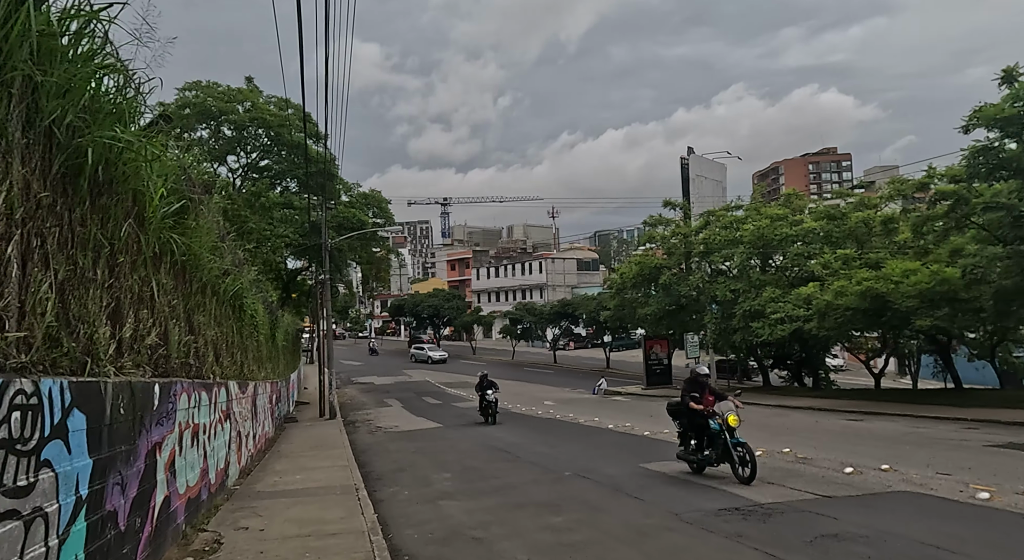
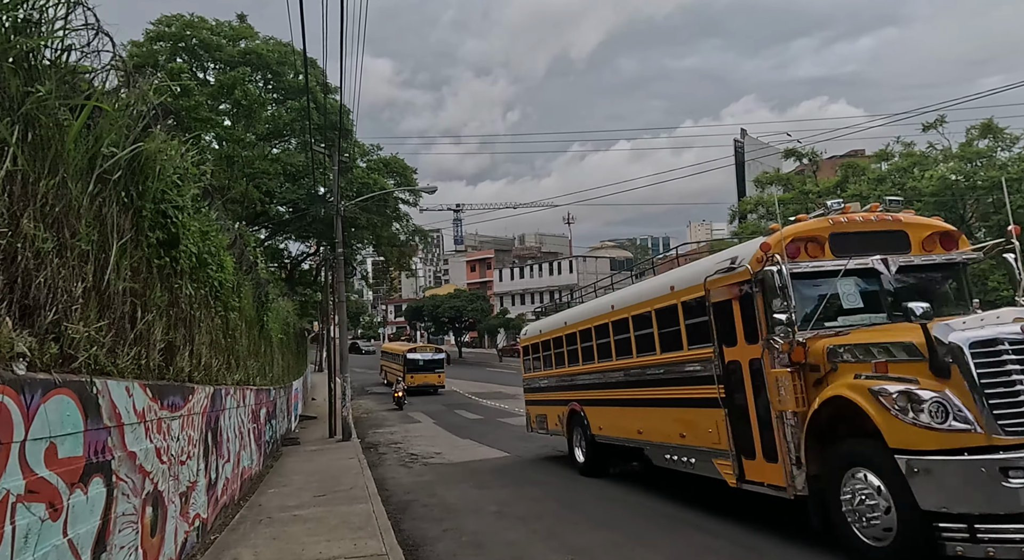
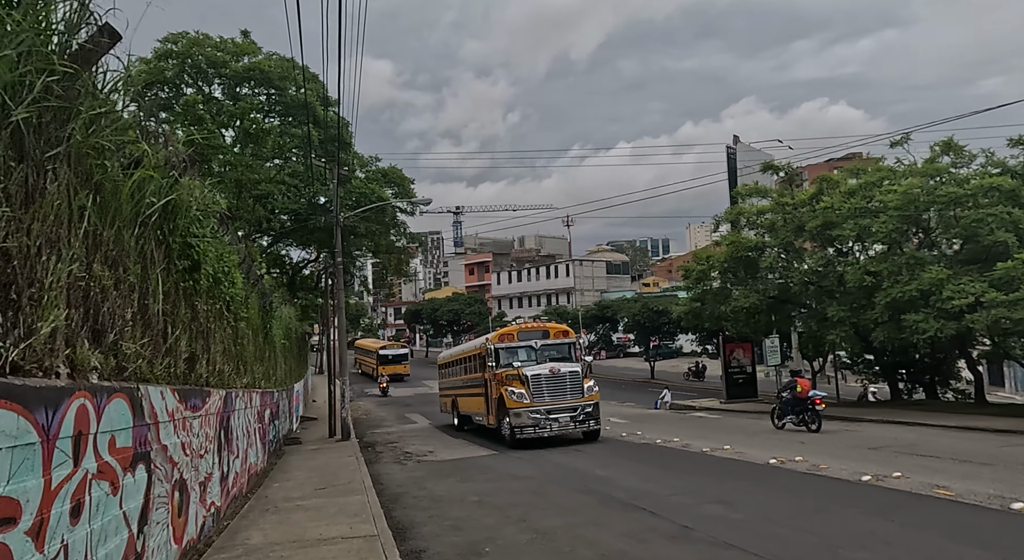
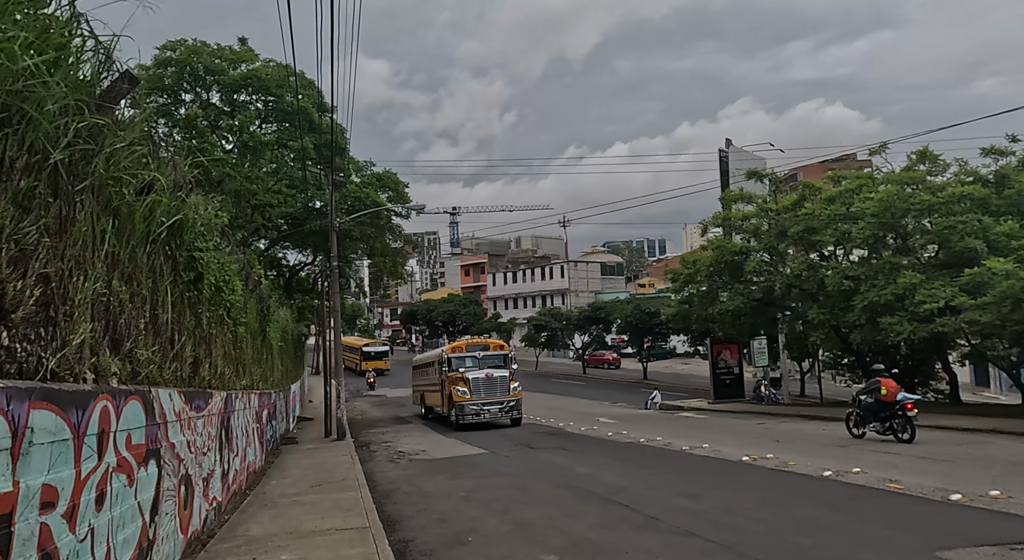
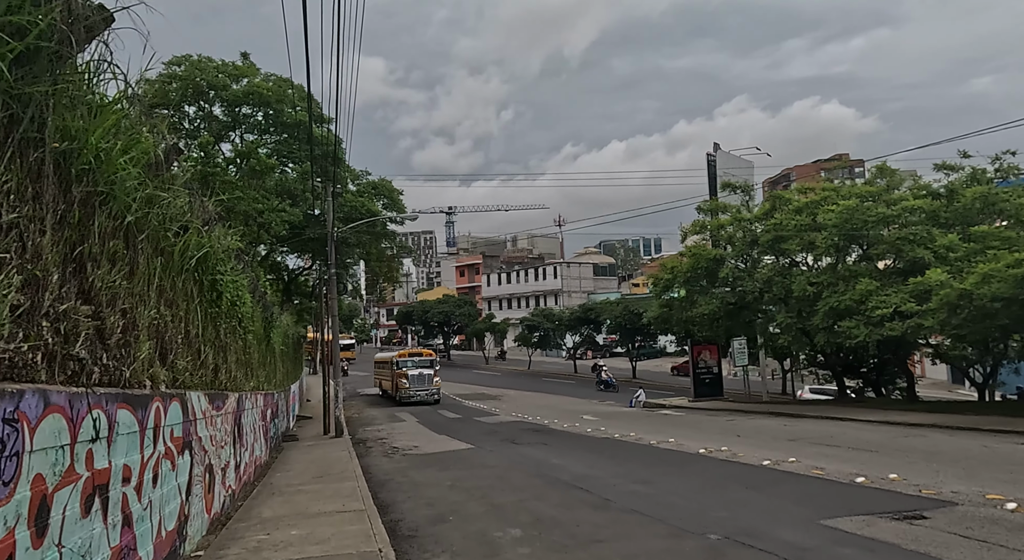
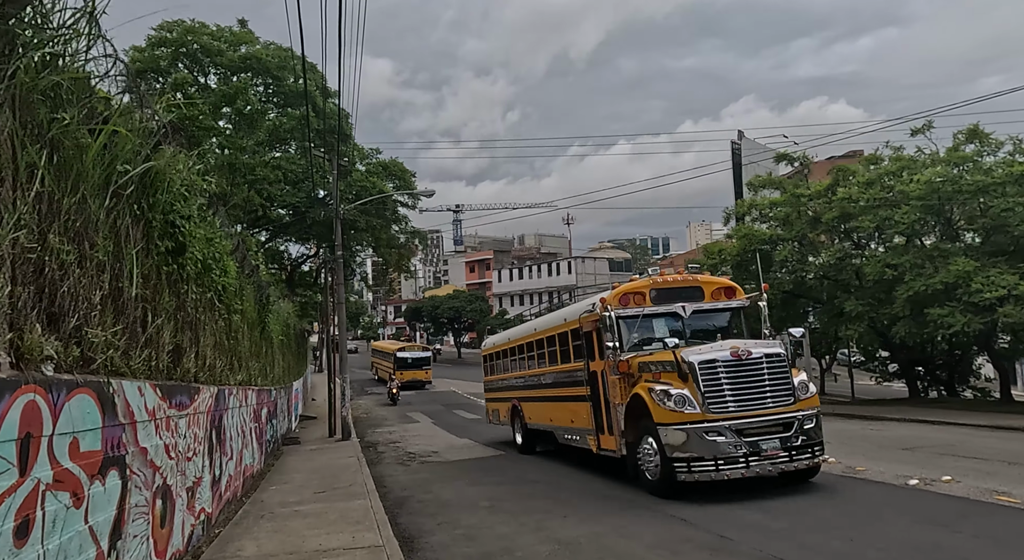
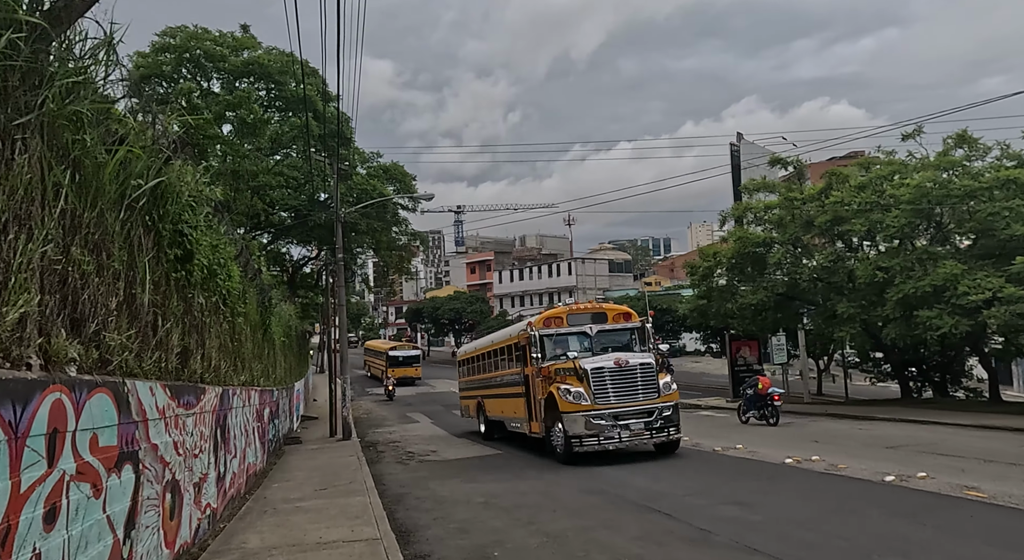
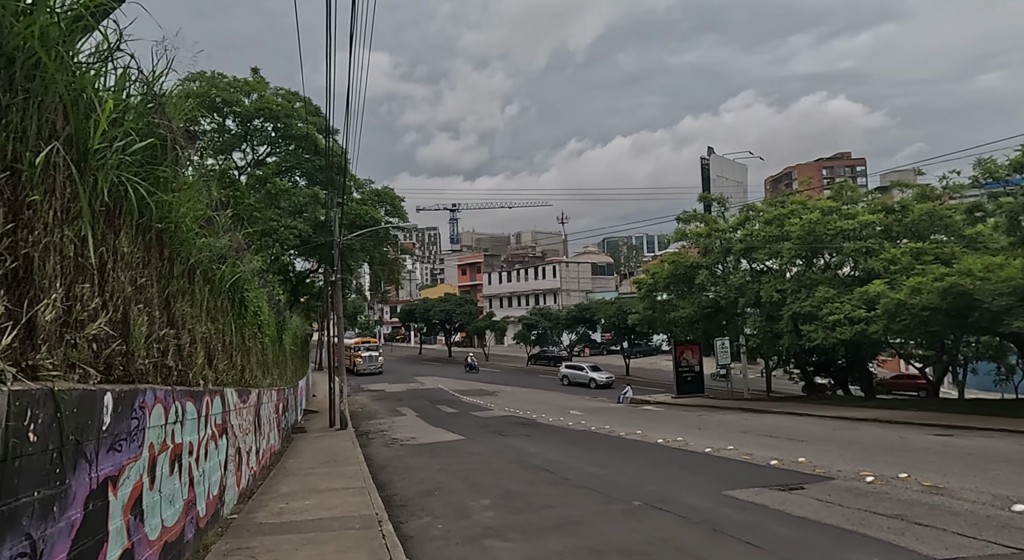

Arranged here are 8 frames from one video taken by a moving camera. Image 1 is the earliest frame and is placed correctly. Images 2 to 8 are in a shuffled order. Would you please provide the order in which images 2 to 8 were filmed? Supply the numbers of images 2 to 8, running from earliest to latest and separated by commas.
8, 5, 4, 3, 7, 6, 2
